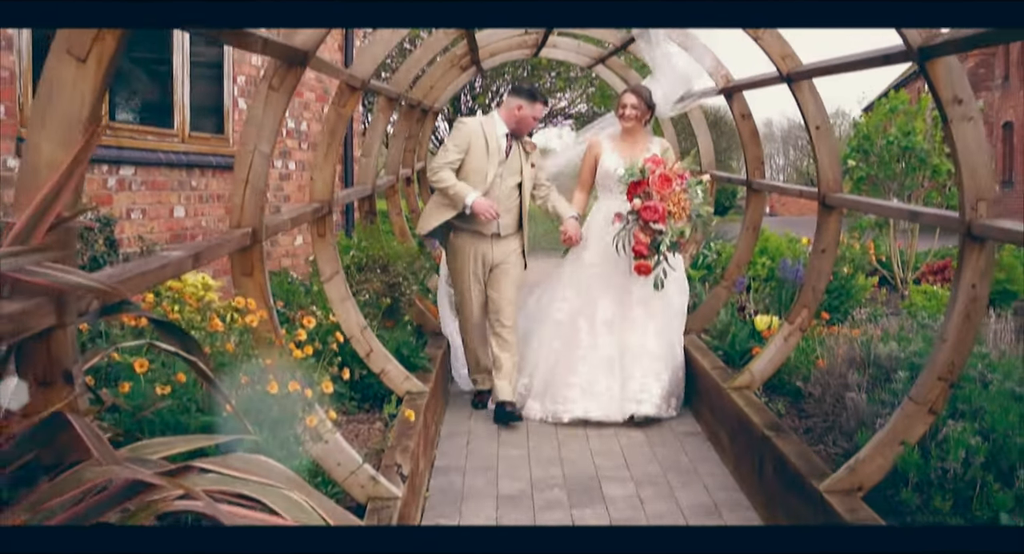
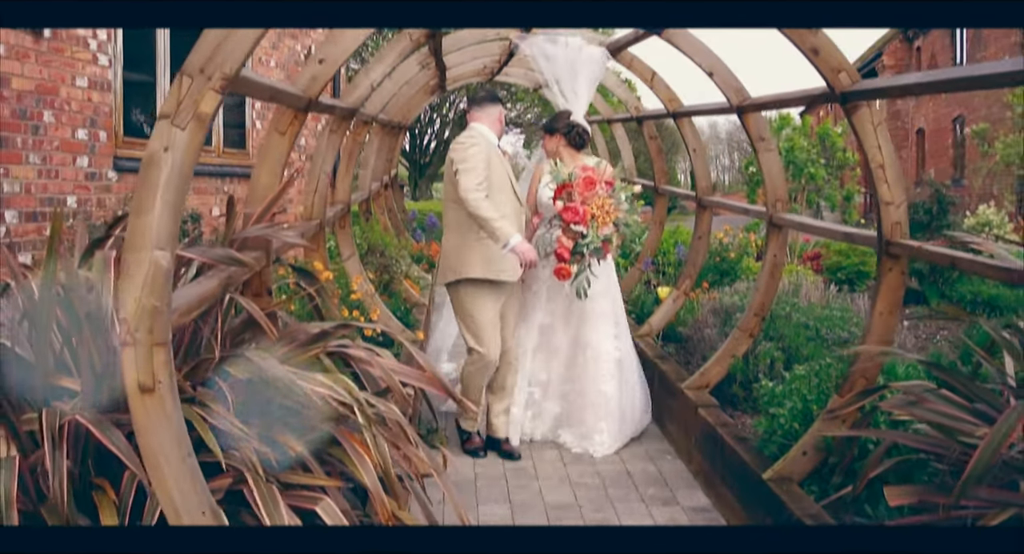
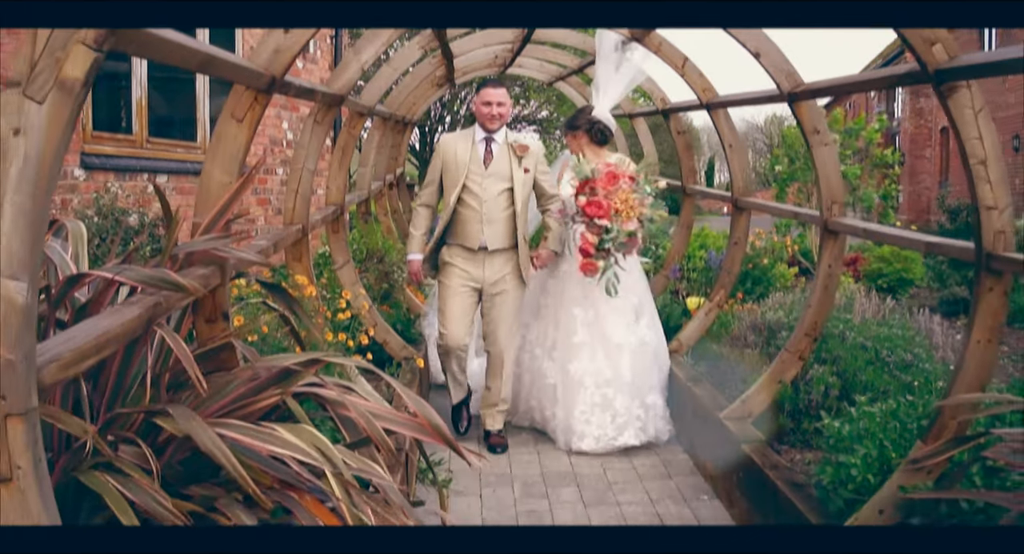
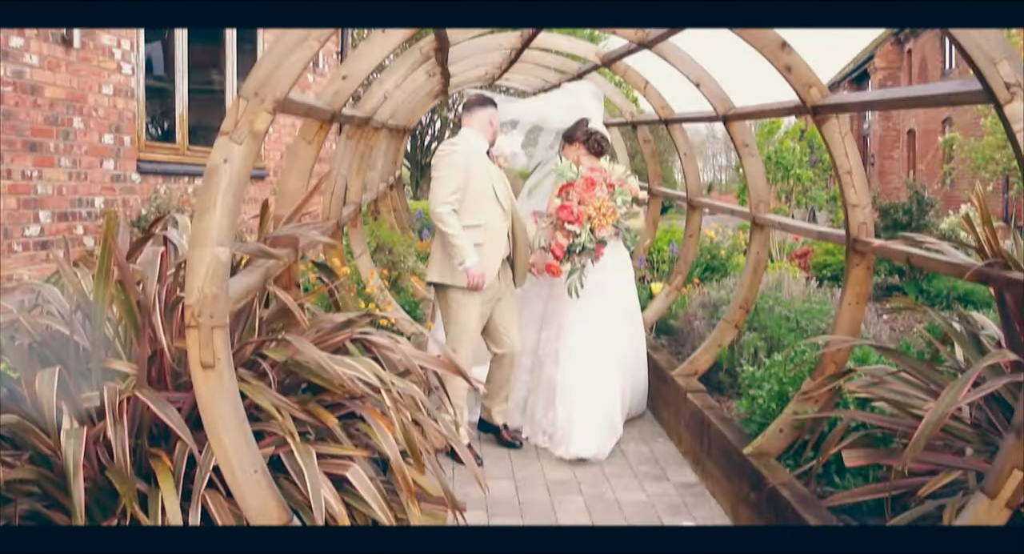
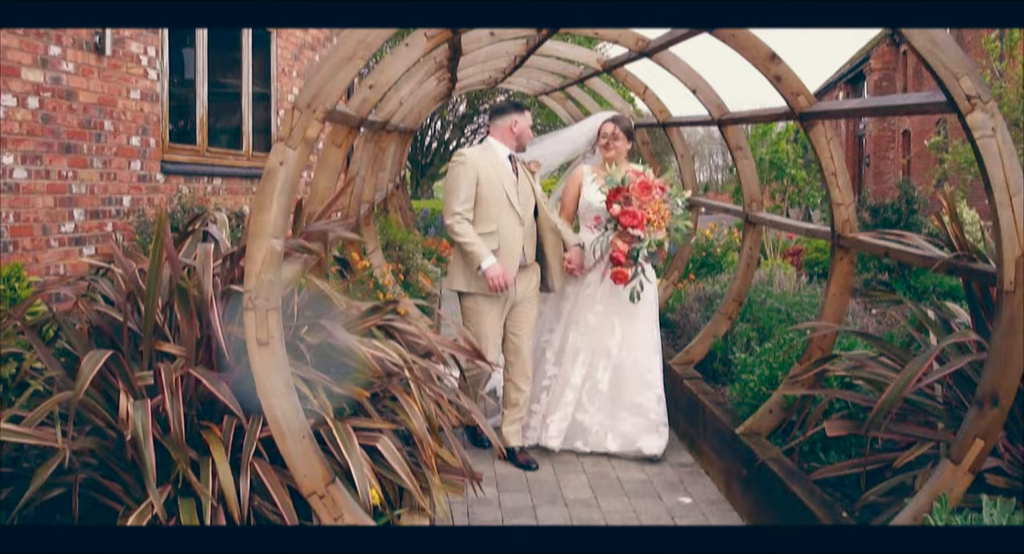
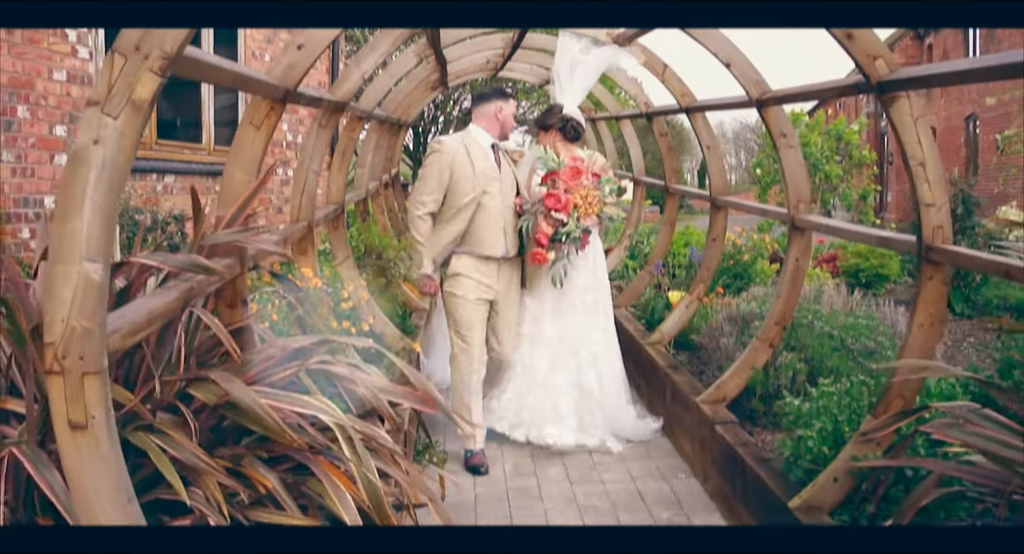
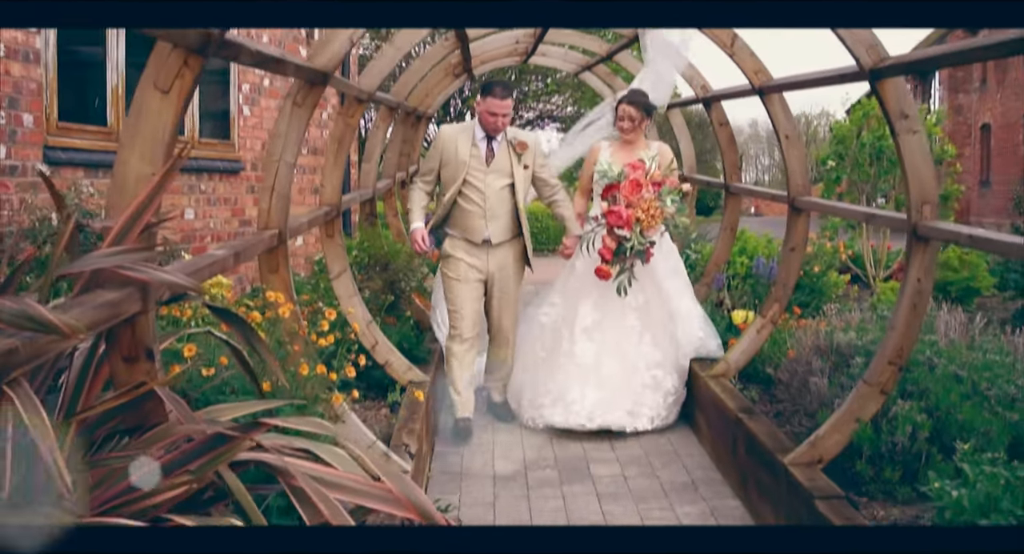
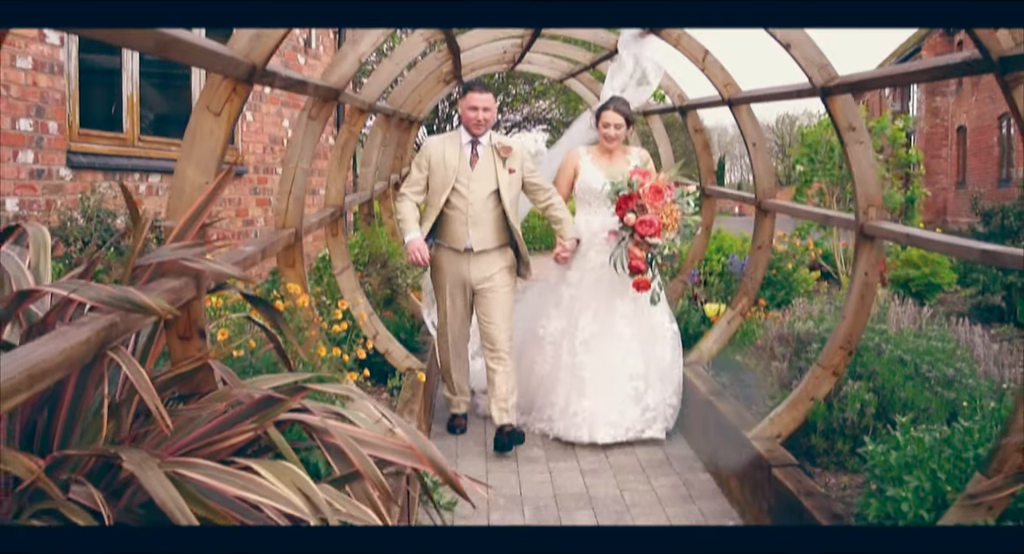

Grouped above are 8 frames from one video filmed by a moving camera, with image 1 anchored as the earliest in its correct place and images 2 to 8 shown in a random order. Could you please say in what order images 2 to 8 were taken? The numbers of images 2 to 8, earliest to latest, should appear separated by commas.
7, 8, 3, 6, 2, 4, 5
